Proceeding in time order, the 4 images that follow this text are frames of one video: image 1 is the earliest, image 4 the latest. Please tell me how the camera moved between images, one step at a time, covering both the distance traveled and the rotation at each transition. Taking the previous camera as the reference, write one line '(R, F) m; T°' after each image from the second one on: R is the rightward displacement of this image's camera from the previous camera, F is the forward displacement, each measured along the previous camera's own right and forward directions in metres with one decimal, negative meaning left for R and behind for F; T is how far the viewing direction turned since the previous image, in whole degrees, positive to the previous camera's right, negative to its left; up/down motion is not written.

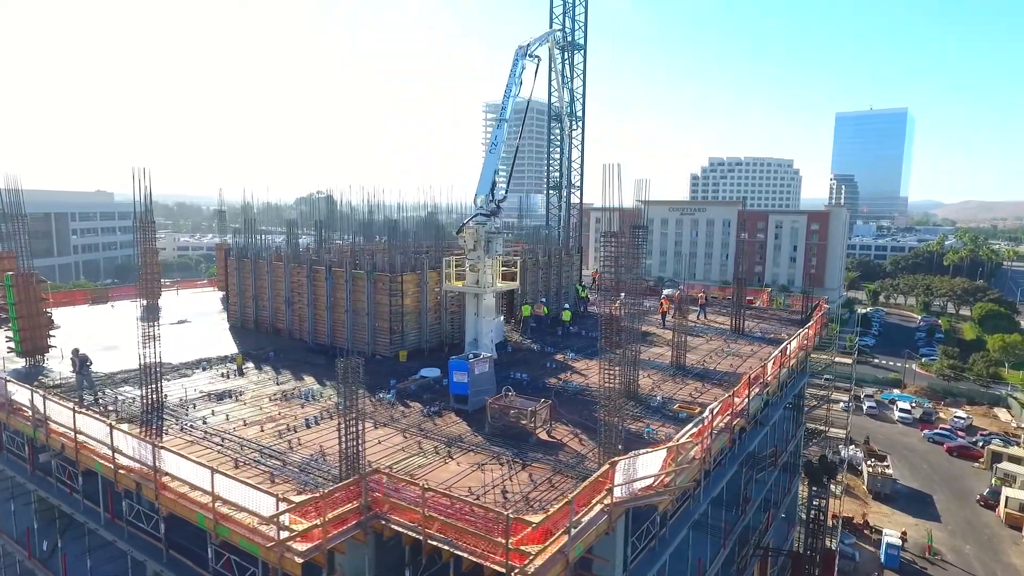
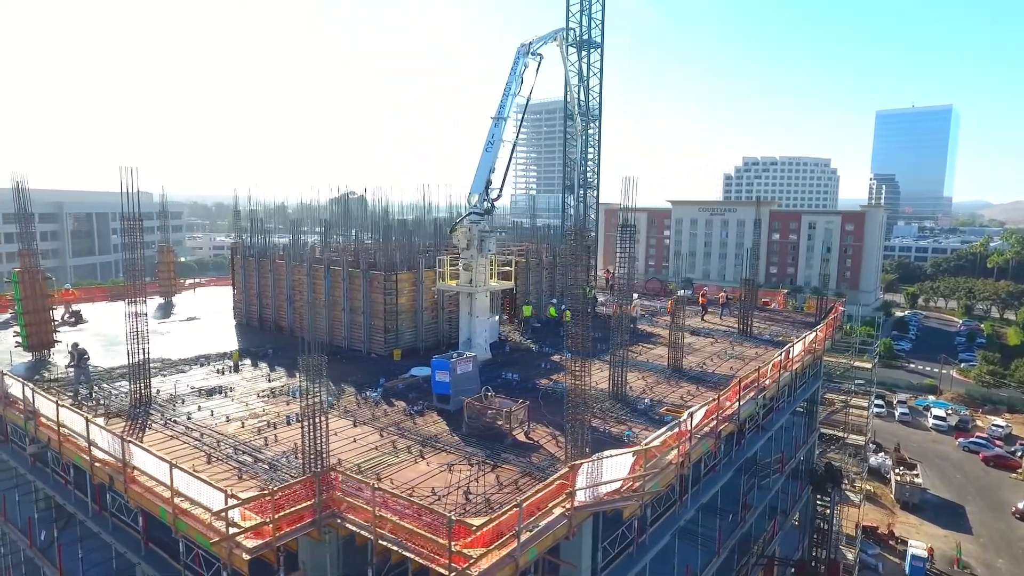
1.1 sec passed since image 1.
(+1.1, +0.2) m; -3°
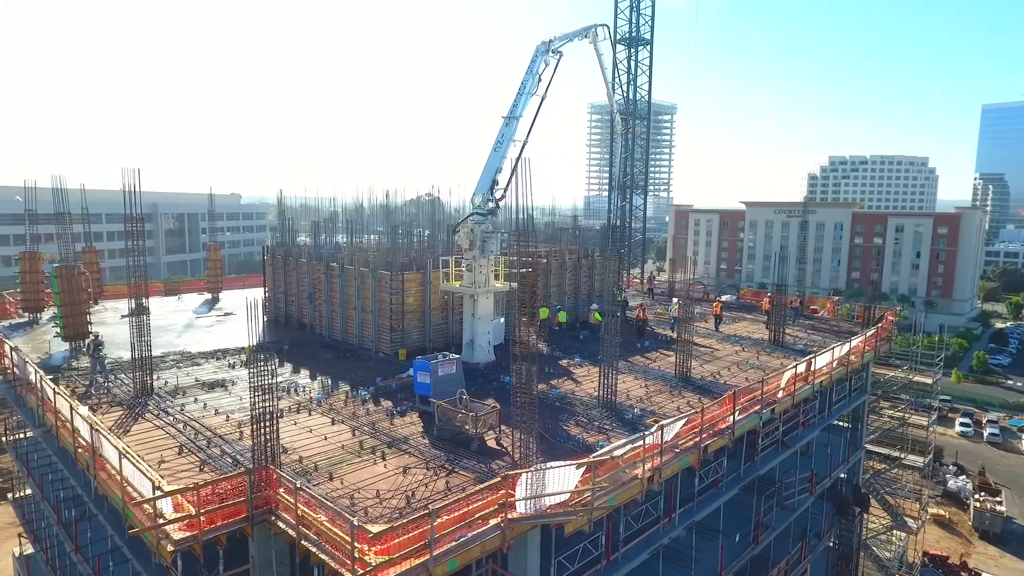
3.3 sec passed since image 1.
(+2.0, +0.4) m; -7°
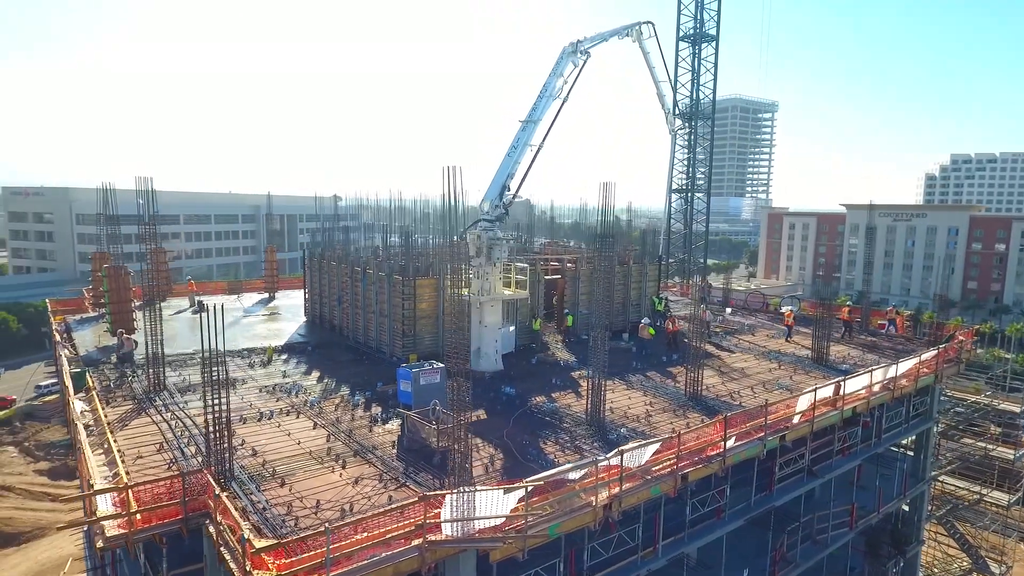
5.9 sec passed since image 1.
(+2.3, +0.6) m; -8°
